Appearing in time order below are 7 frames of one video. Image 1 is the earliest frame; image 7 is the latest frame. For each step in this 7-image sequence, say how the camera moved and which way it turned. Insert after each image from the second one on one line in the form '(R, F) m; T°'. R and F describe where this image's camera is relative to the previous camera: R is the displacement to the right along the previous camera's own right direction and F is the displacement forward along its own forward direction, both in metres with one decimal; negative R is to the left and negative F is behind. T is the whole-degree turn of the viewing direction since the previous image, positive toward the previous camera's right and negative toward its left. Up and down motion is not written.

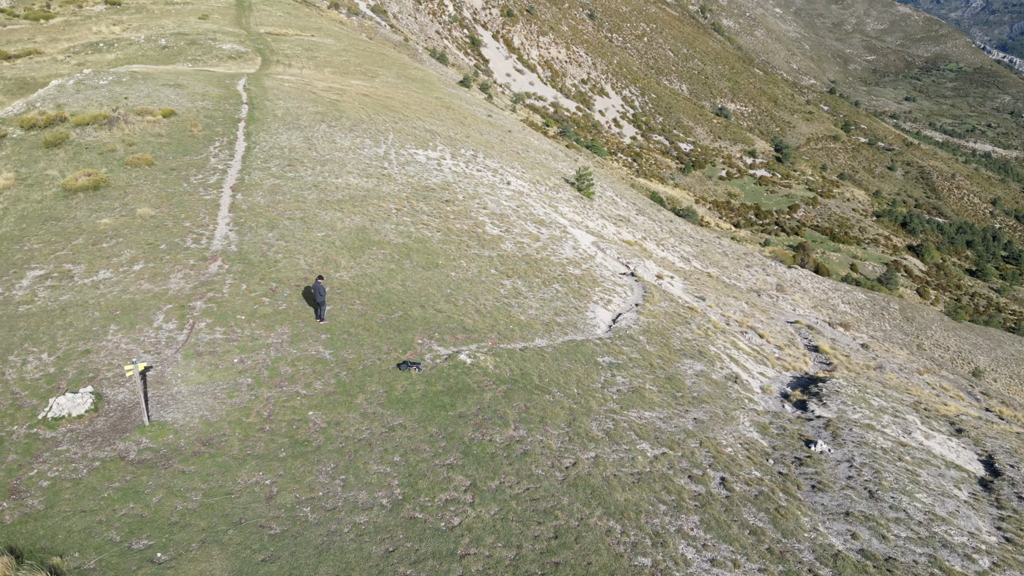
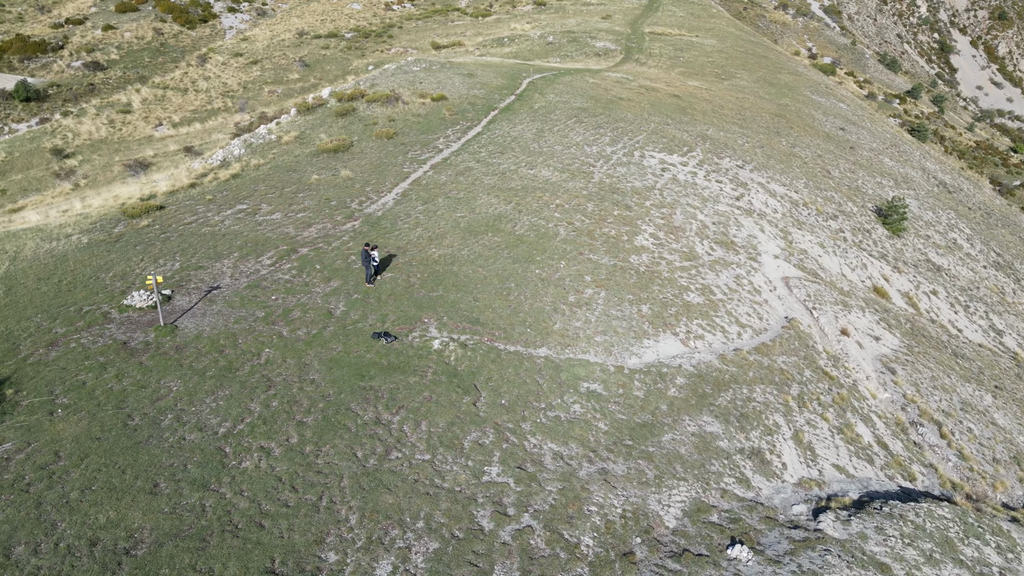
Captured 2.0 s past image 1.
(+8.9, +2.7) m; -31°
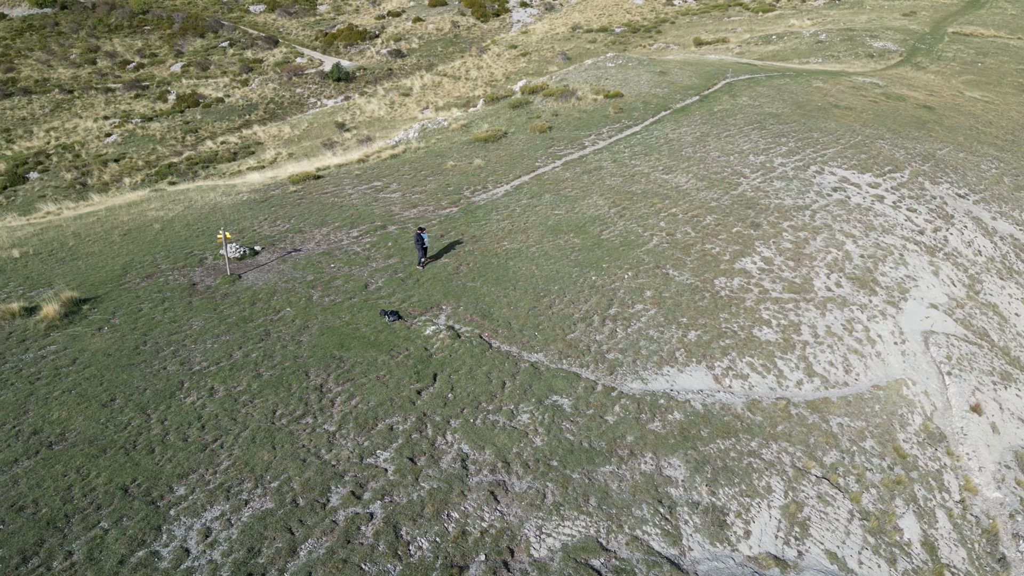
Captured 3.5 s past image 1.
(+6.4, +1.4) m; -21°
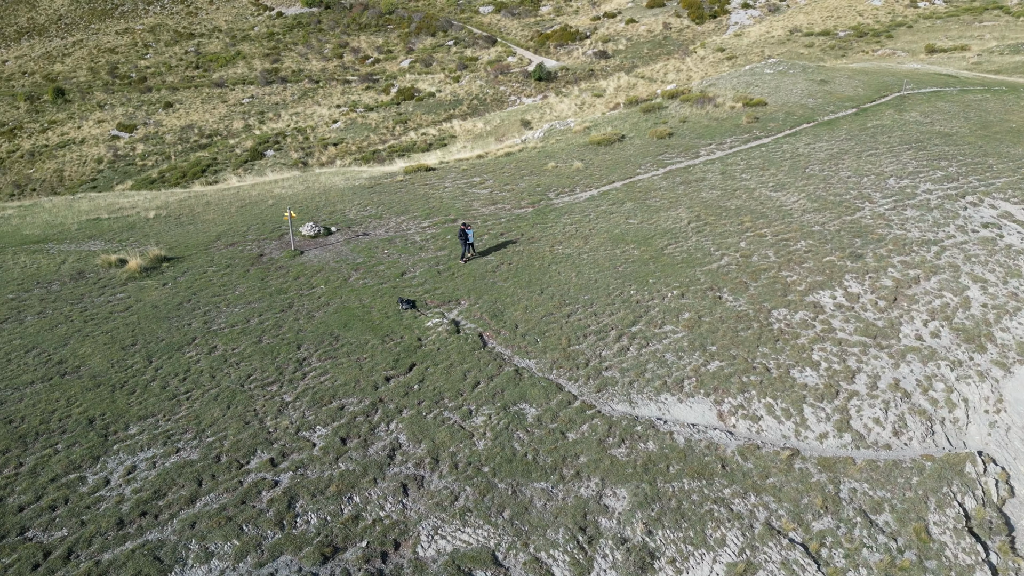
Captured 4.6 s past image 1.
(+4.9, +0.8) m; -16°
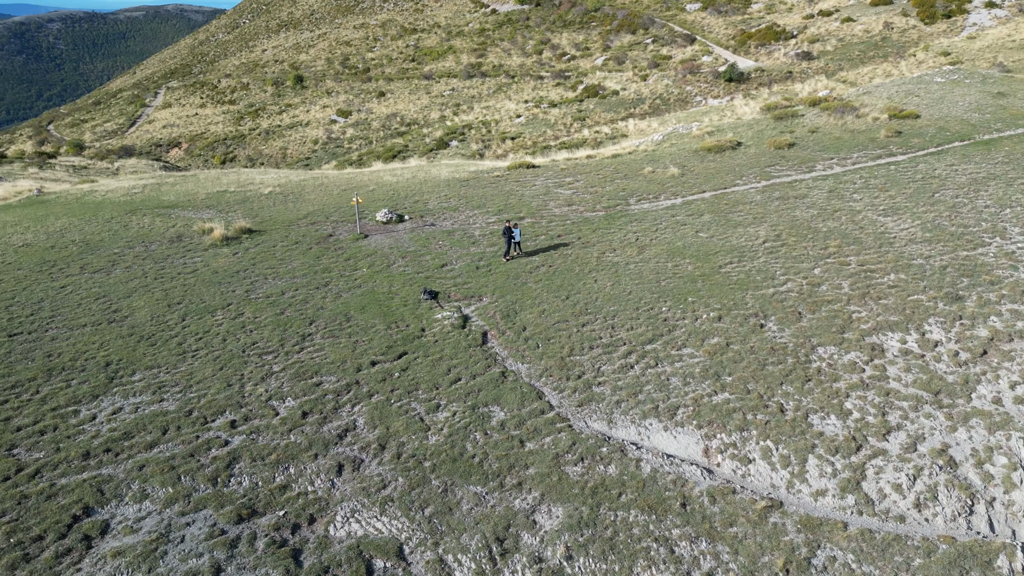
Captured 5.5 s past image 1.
(+4.4, +0.7) m; -15°
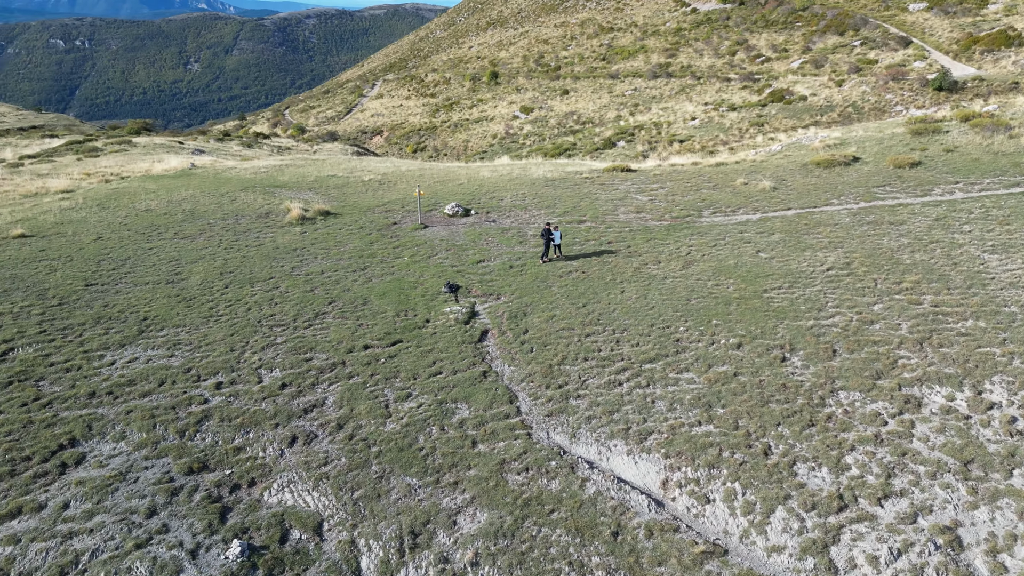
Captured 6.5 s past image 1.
(+4.3, +0.6) m; -14°
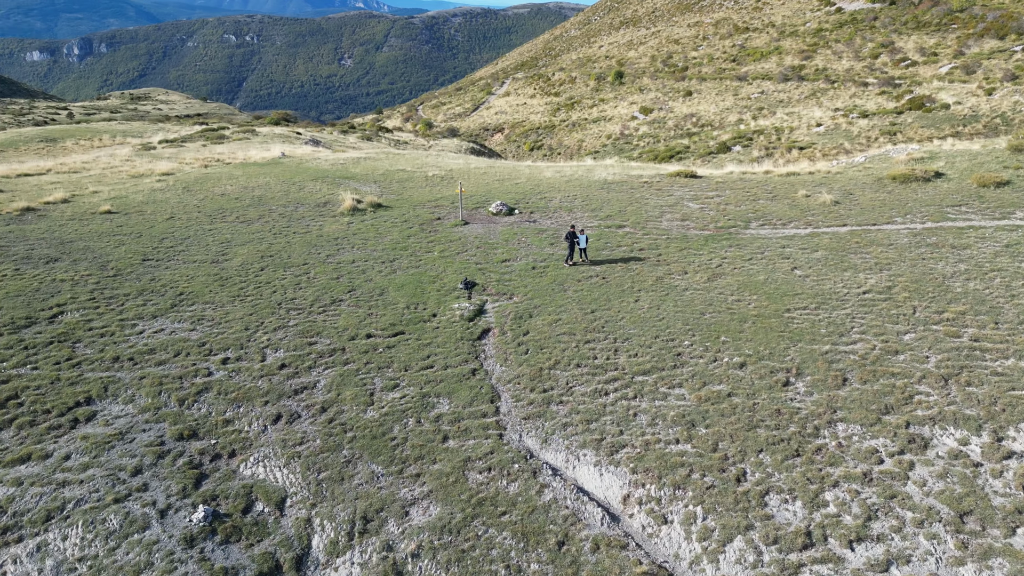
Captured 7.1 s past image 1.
(+2.8, +0.2) m; -9°
